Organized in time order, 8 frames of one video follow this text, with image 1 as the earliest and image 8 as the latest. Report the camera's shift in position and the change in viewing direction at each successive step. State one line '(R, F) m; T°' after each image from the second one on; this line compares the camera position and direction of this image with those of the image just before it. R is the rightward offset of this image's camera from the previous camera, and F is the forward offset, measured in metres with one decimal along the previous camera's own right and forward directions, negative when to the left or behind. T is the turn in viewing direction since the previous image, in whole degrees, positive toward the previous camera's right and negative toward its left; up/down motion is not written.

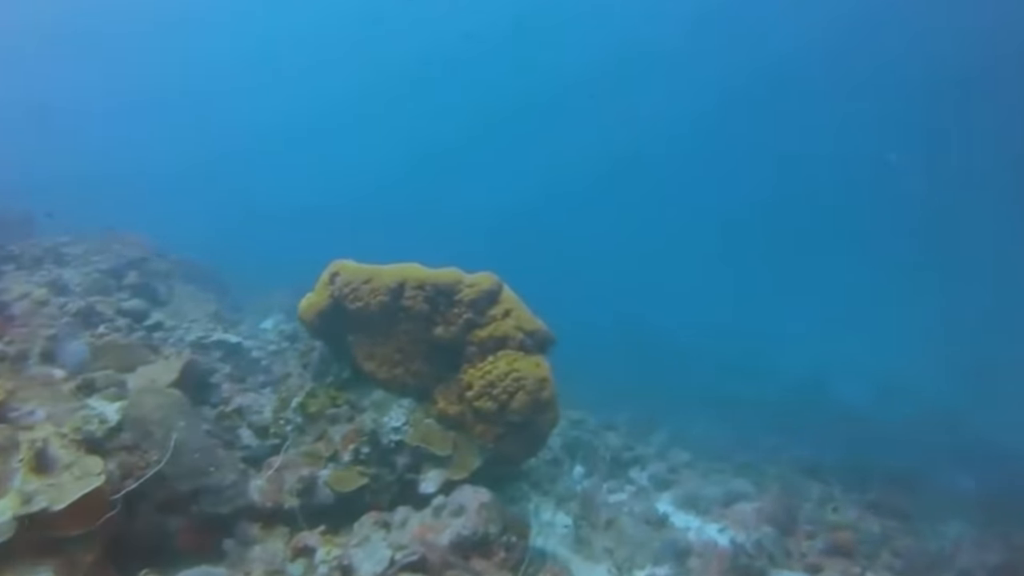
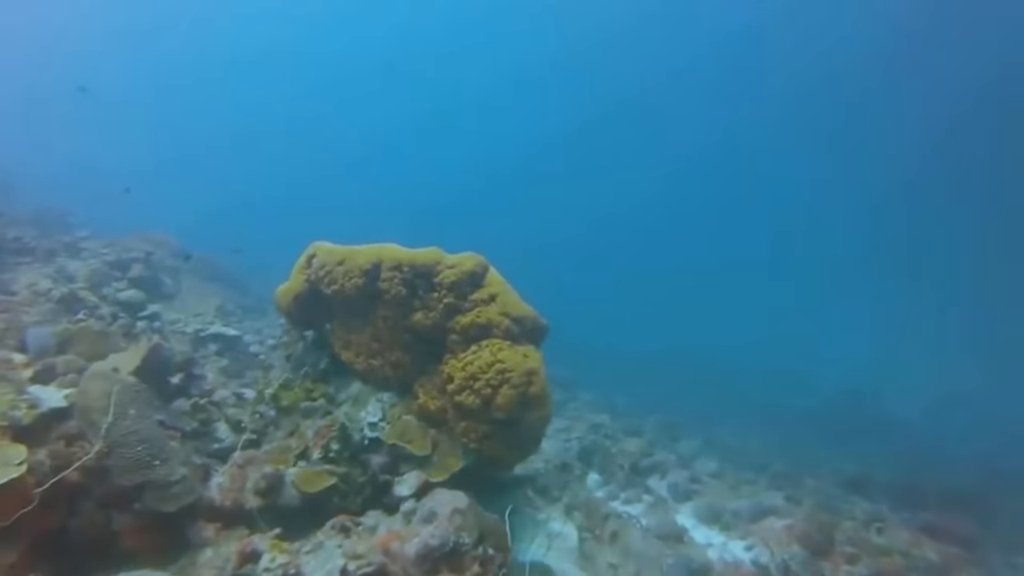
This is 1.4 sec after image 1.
(+0.6, +0.7) m; -4°
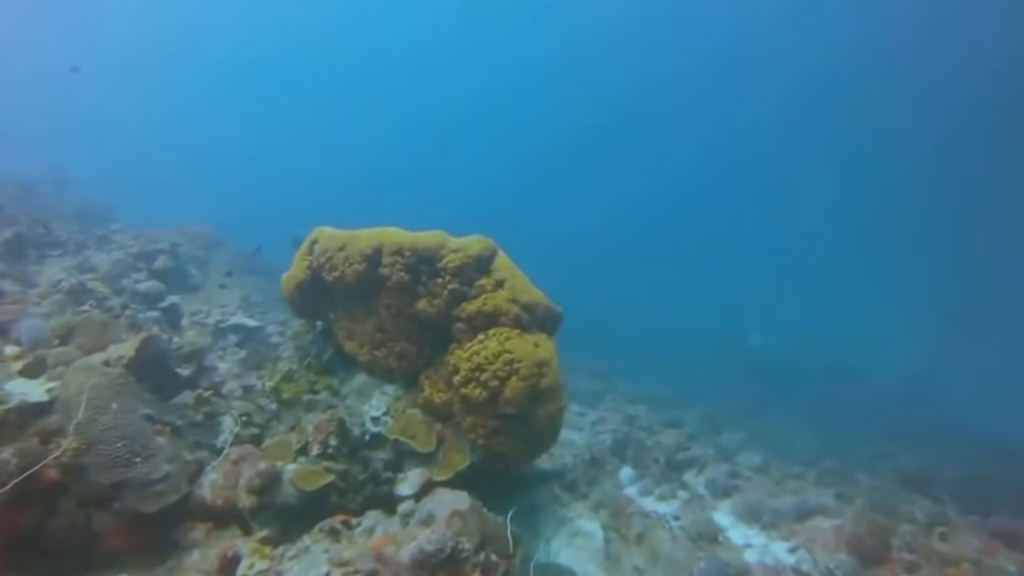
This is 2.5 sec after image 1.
(+0.4, +0.6) m; -4°
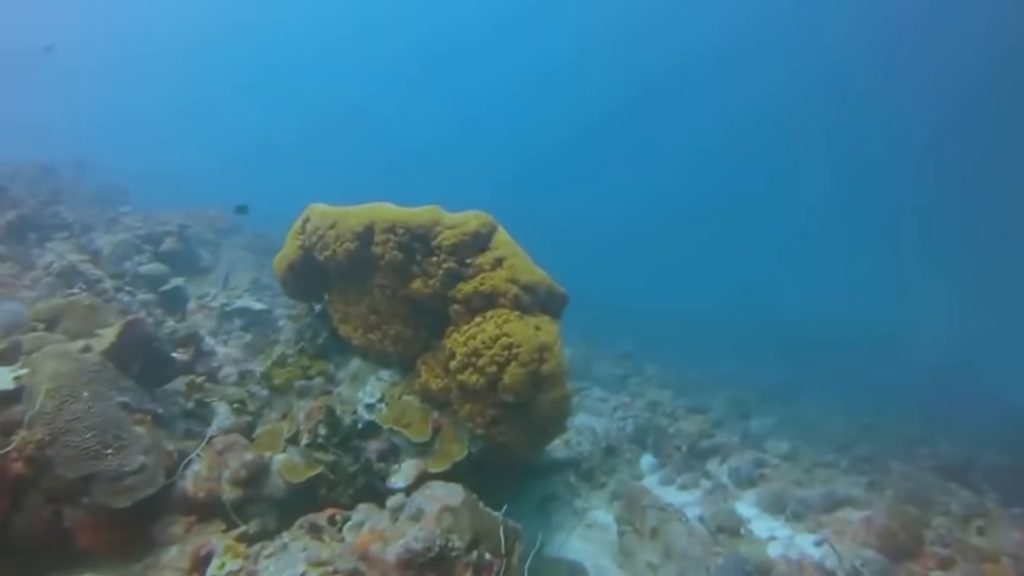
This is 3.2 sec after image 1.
(+0.3, +0.5) m; -3°
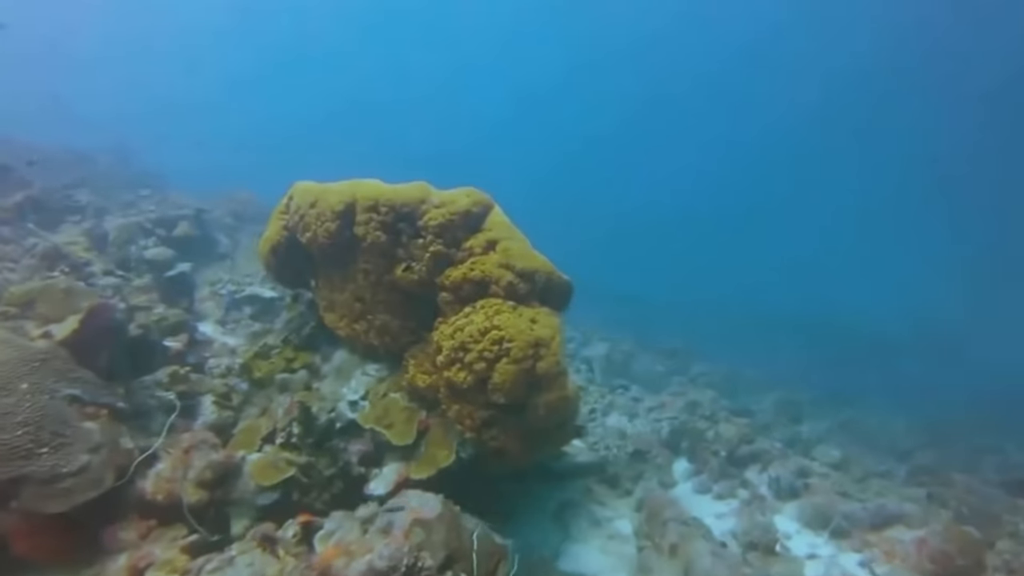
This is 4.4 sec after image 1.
(+0.5, +0.8) m; -4°
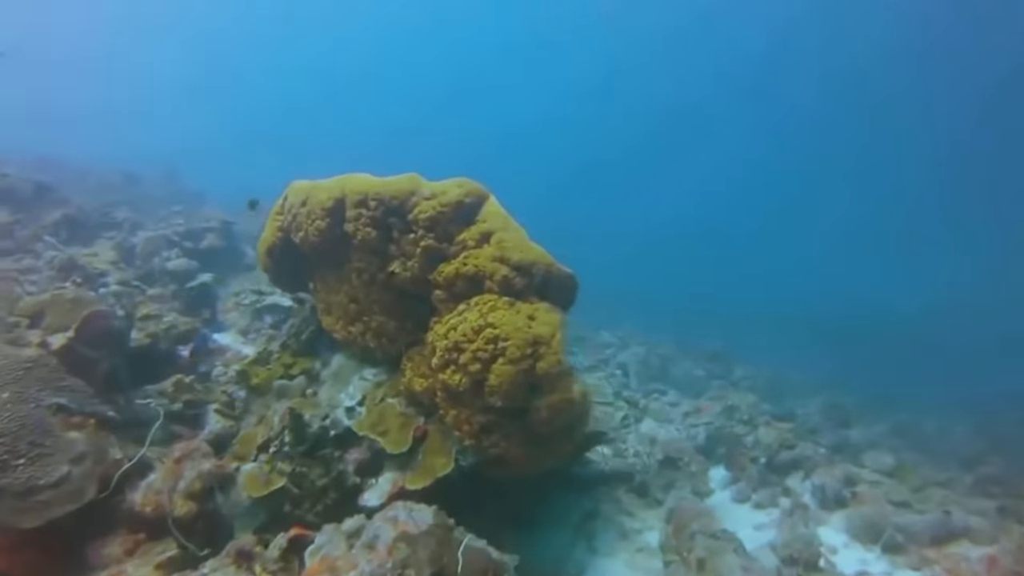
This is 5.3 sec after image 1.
(+0.4, +0.4) m; -4°
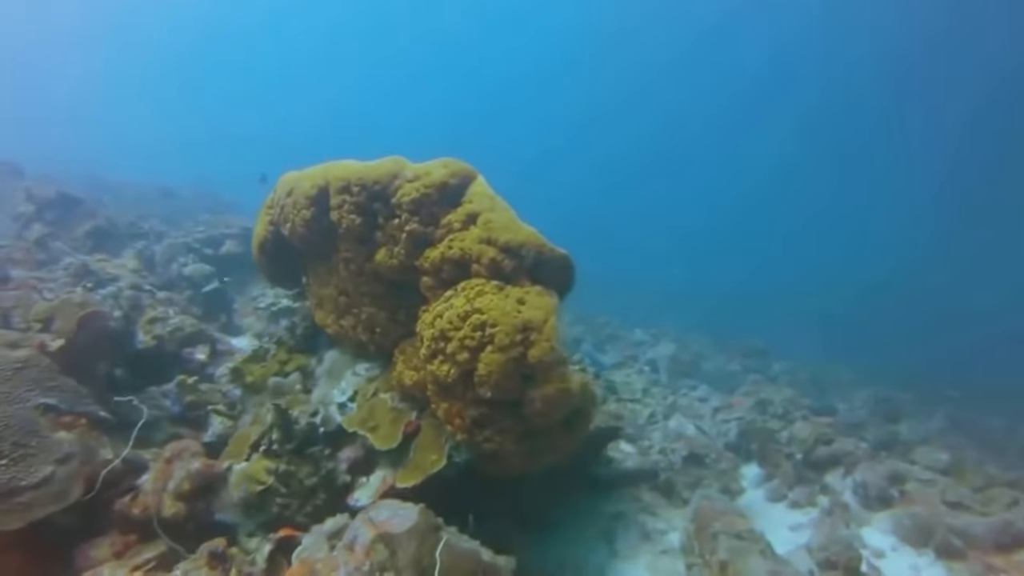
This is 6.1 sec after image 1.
(+0.4, +0.3) m; -4°
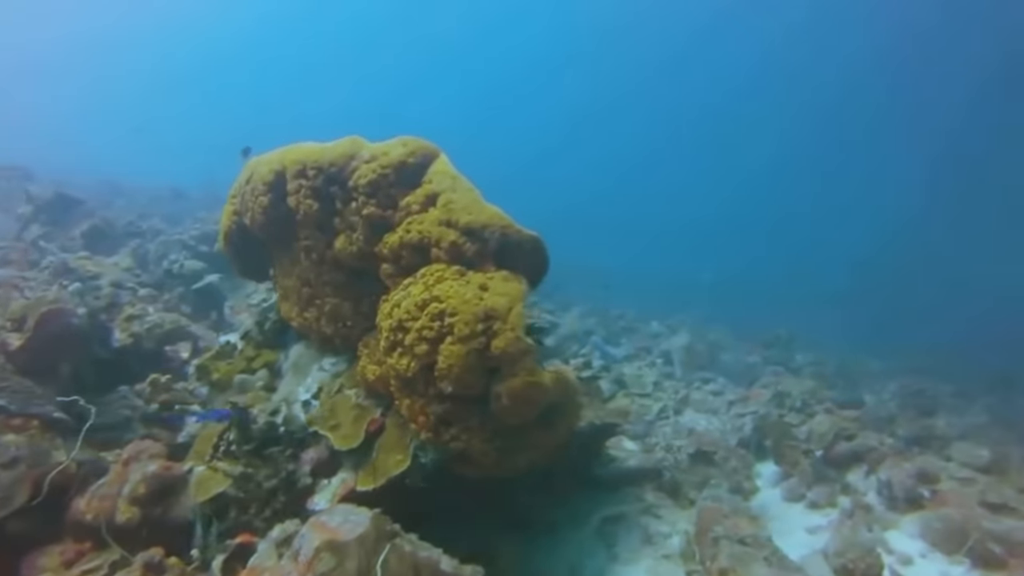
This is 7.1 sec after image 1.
(+0.4, +0.4) m; -2°
